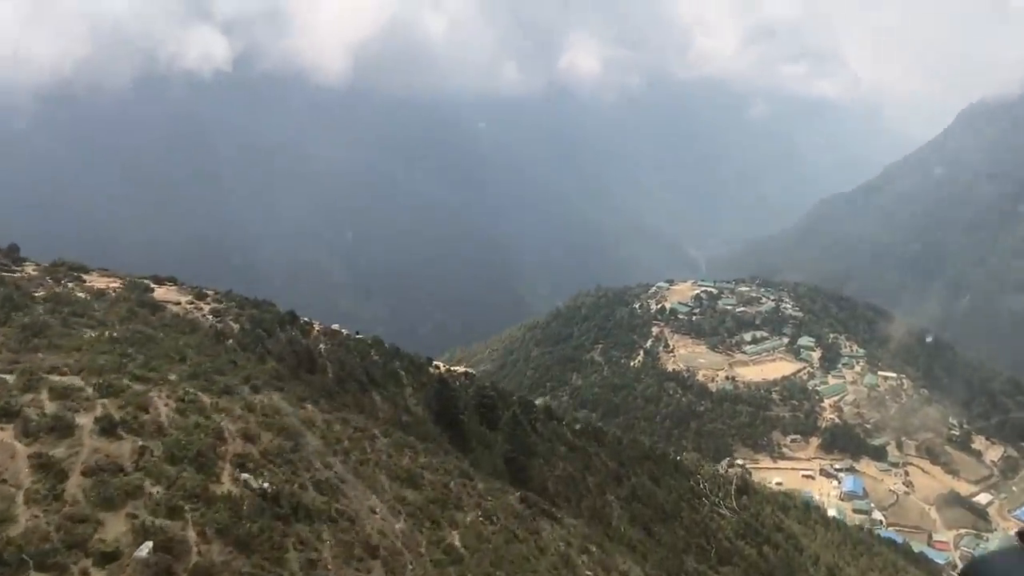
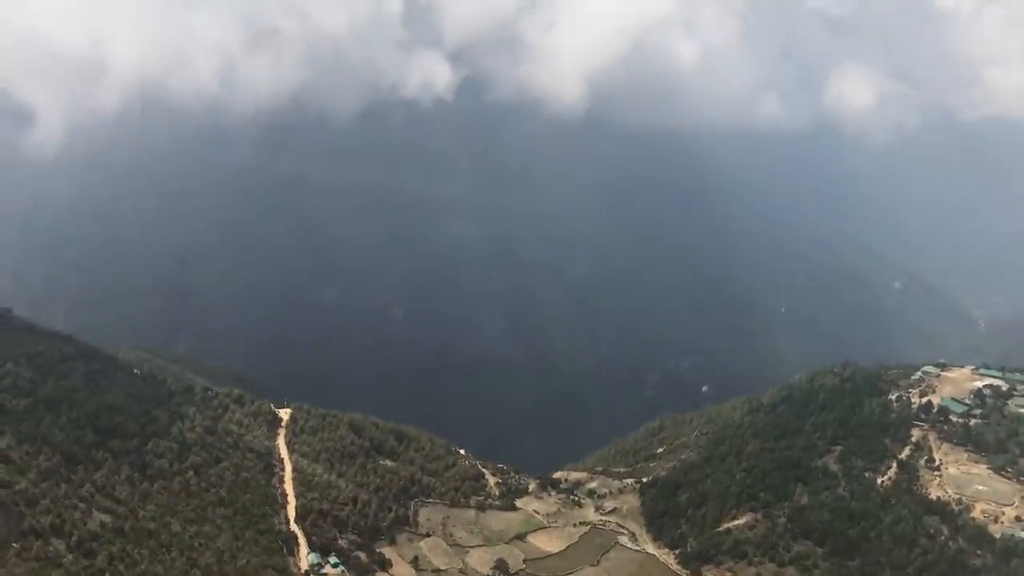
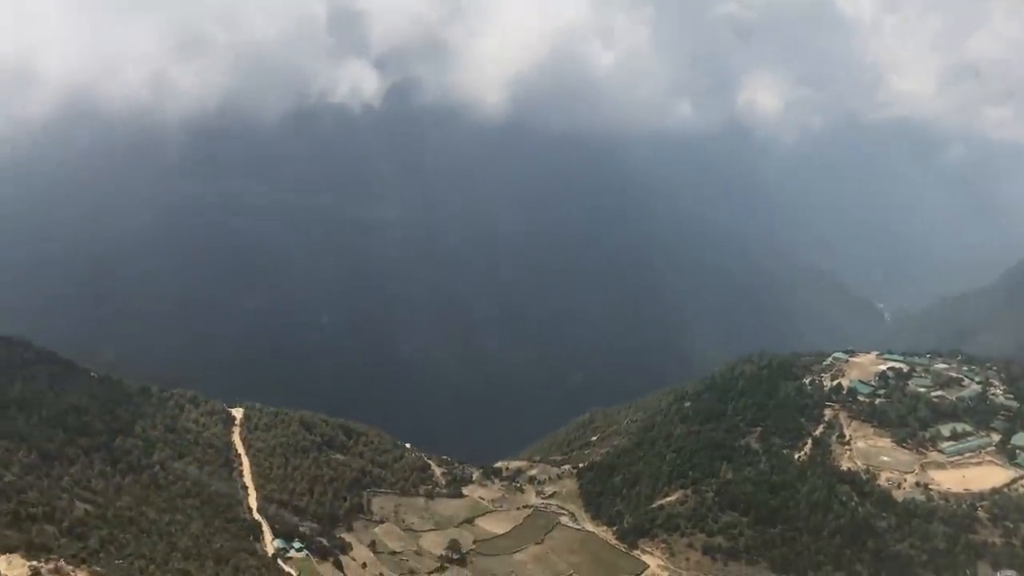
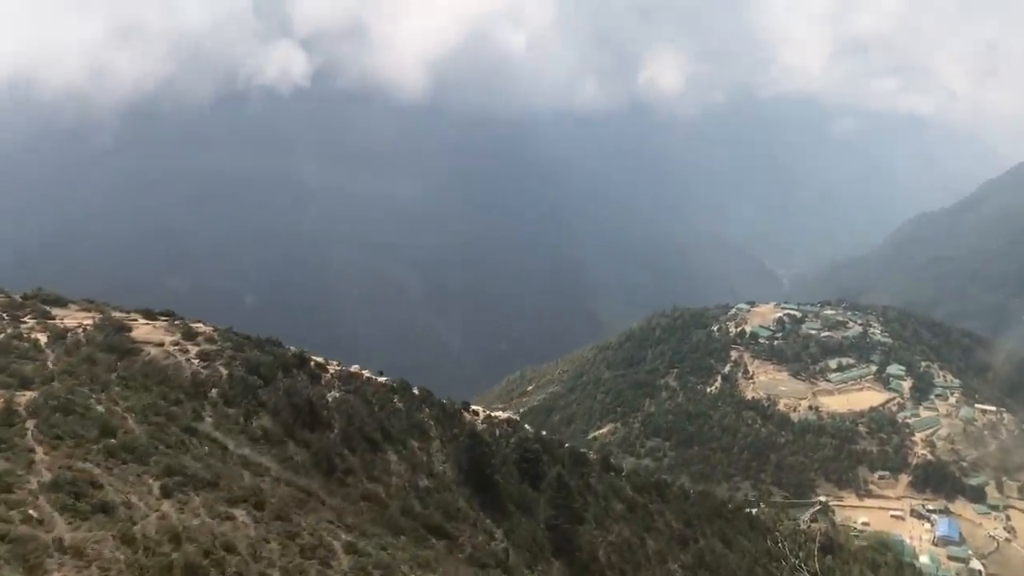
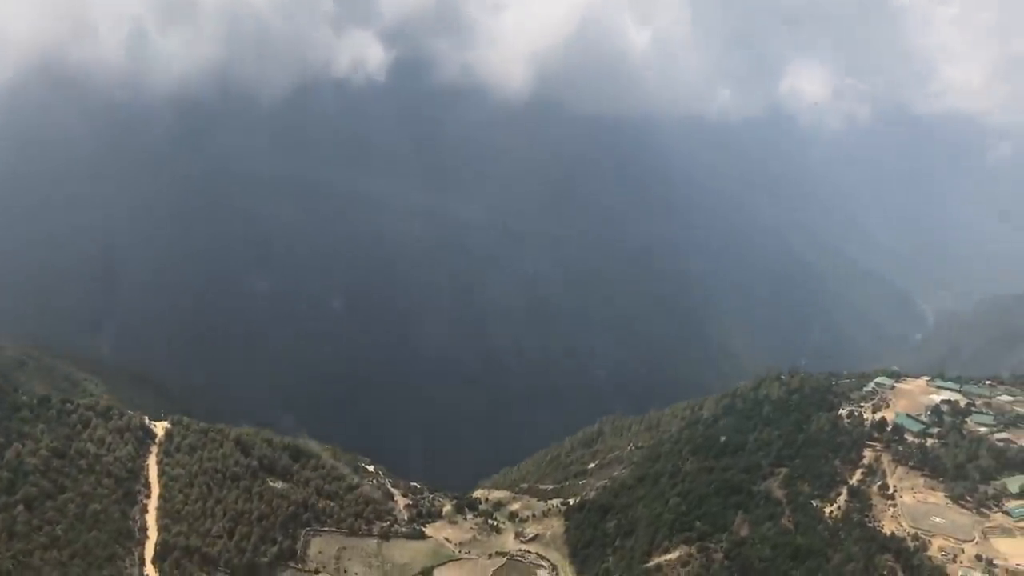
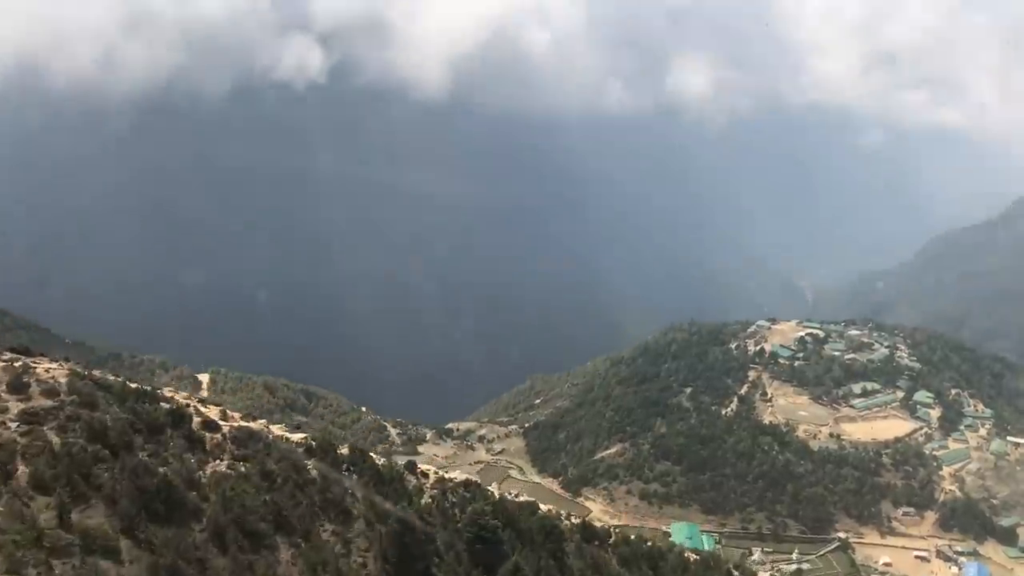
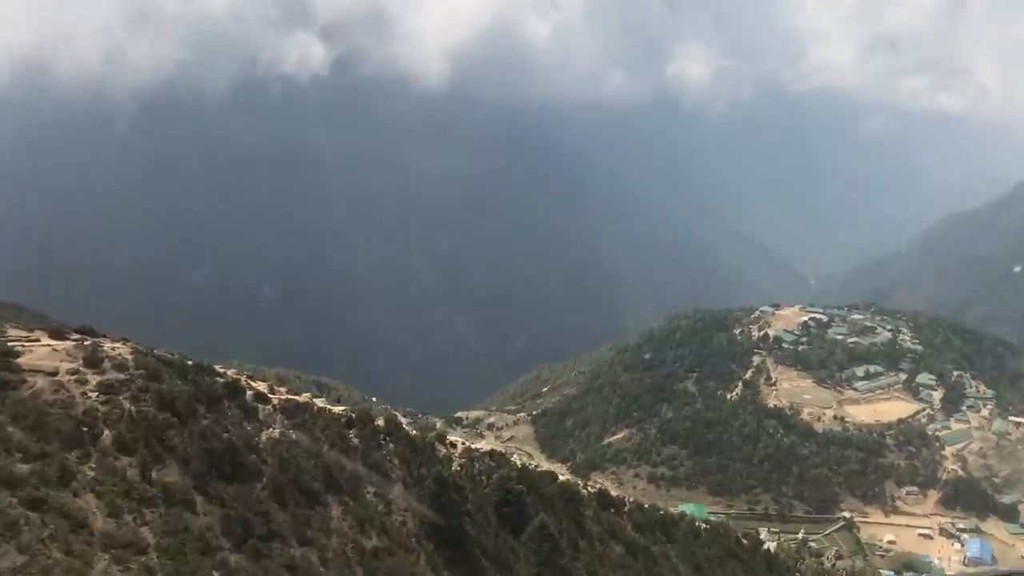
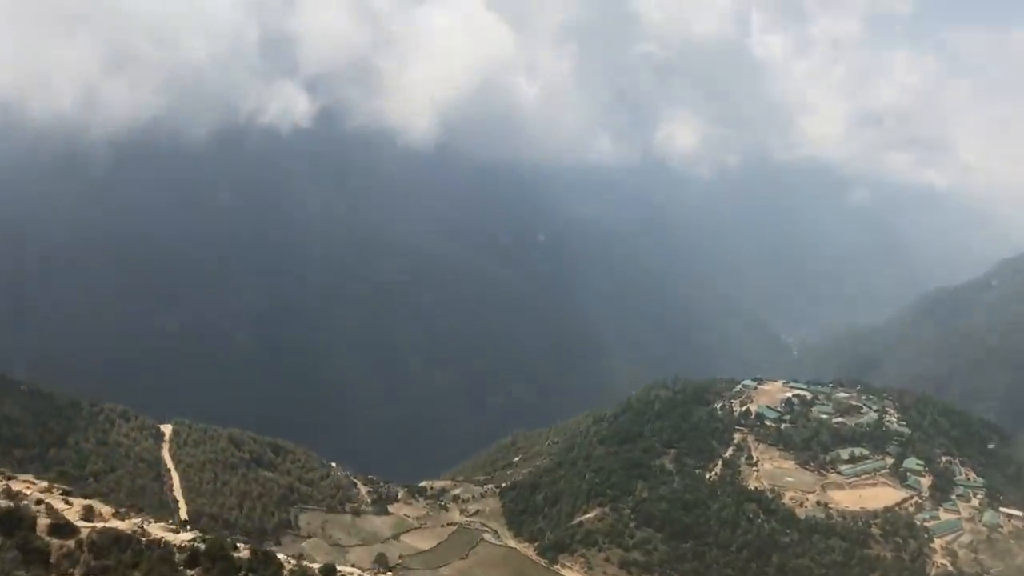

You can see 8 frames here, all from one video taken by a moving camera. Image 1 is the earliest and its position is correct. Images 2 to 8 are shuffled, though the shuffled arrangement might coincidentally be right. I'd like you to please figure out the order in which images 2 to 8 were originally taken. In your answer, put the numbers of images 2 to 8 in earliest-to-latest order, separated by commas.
4, 7, 6, 8, 3, 2, 5
